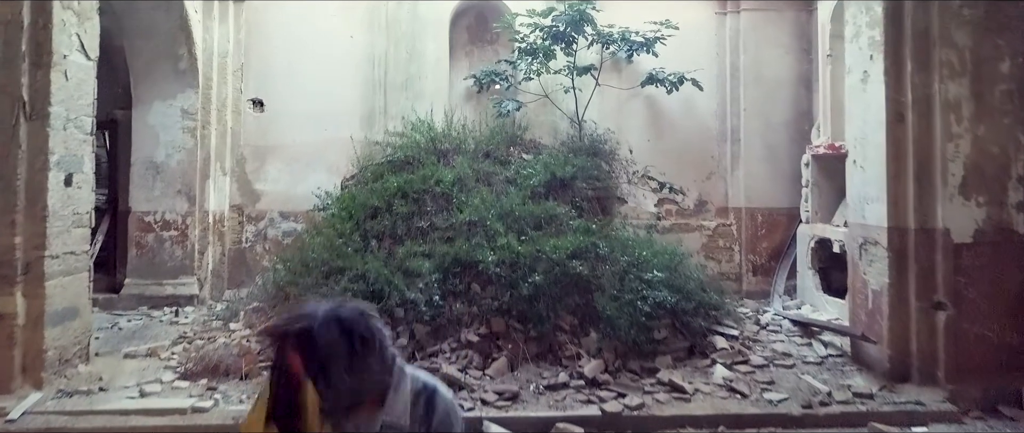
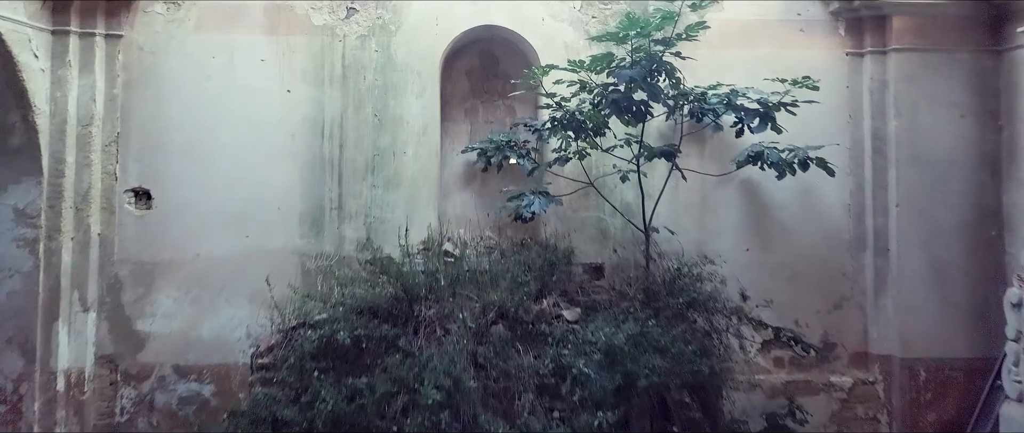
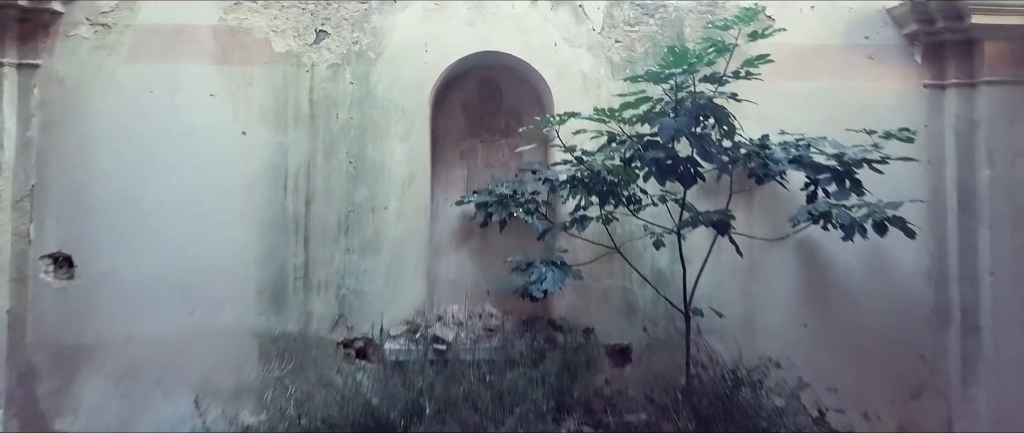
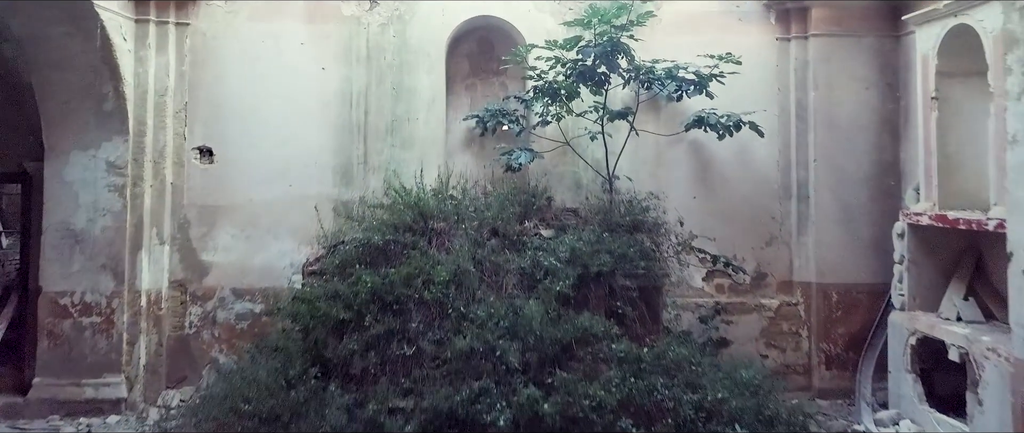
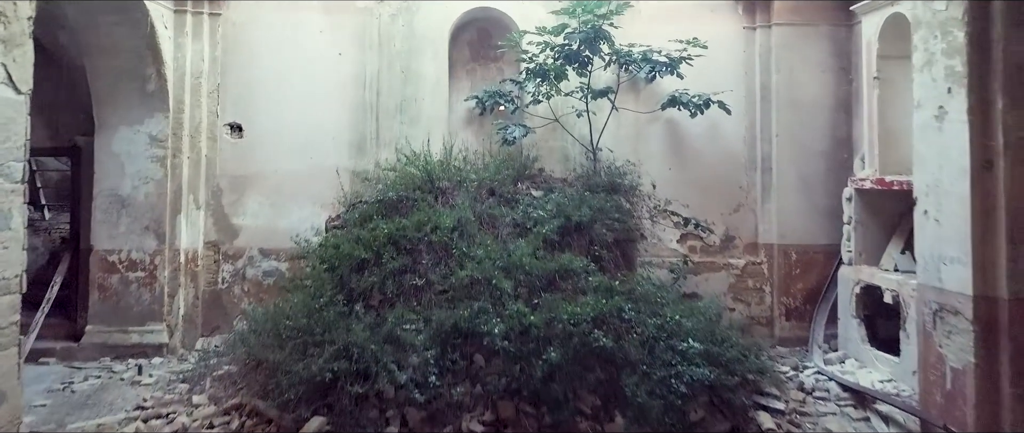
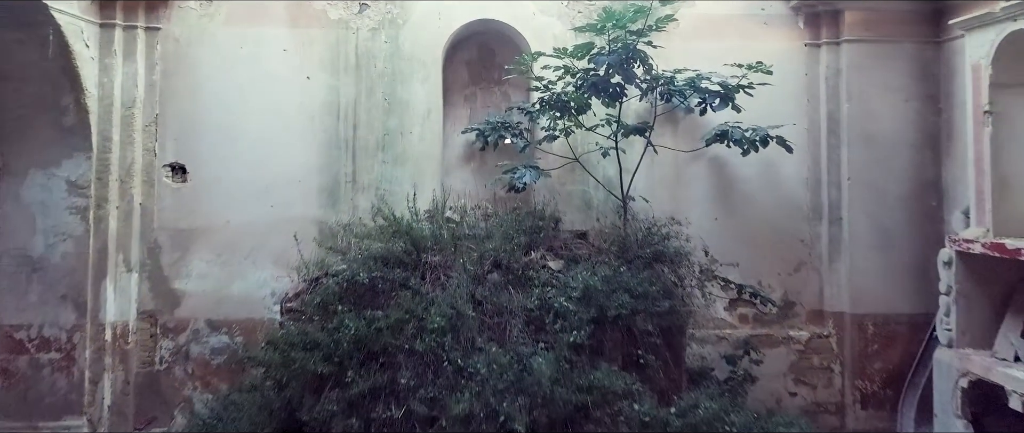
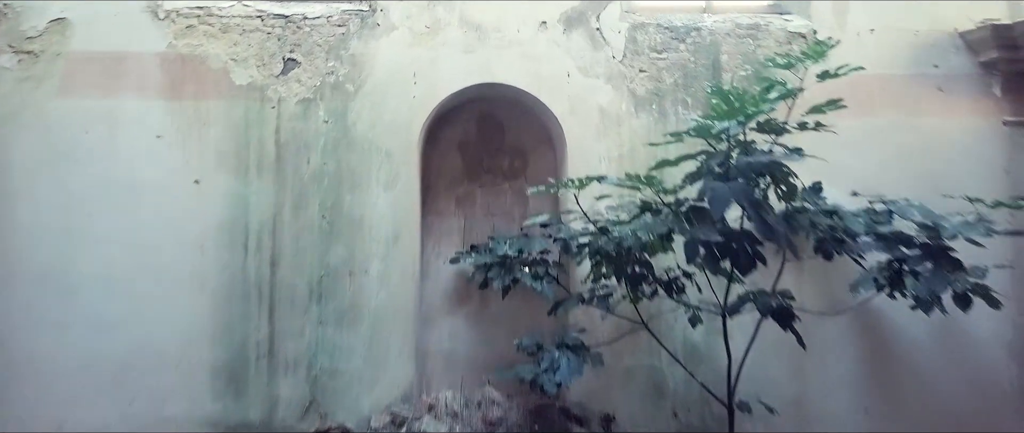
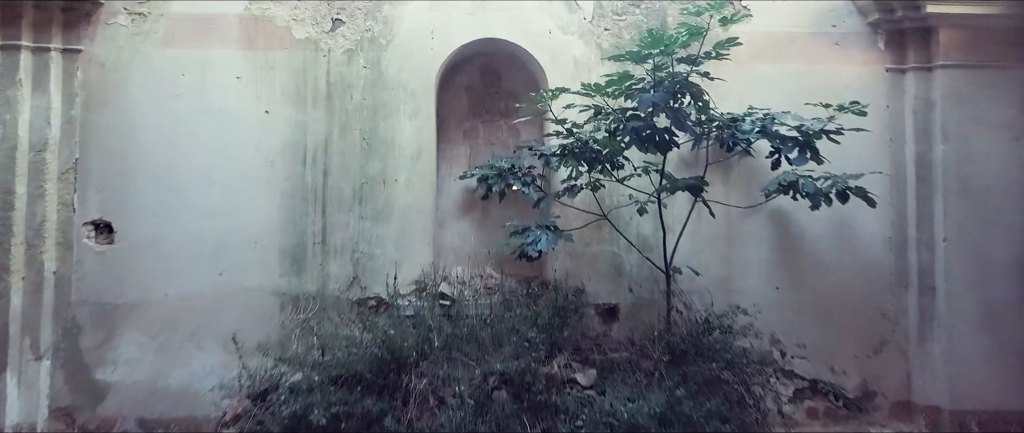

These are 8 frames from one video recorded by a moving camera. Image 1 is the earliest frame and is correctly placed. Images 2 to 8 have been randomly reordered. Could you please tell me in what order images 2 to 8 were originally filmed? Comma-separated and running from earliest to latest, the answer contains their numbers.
5, 4, 6, 2, 8, 3, 7
